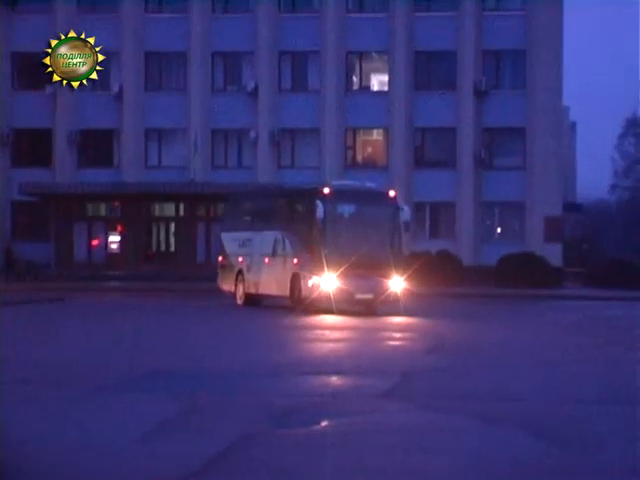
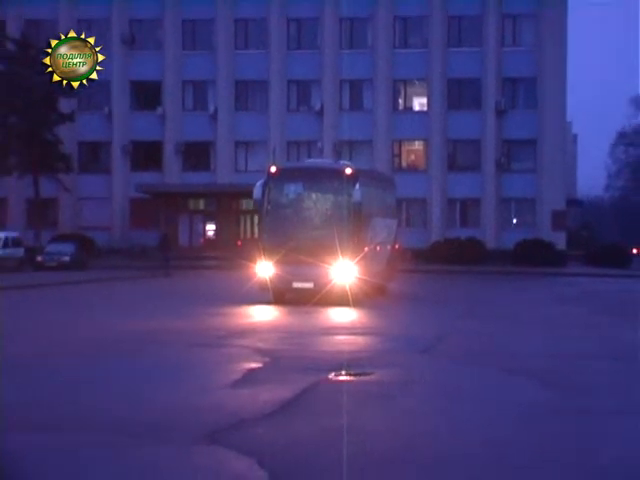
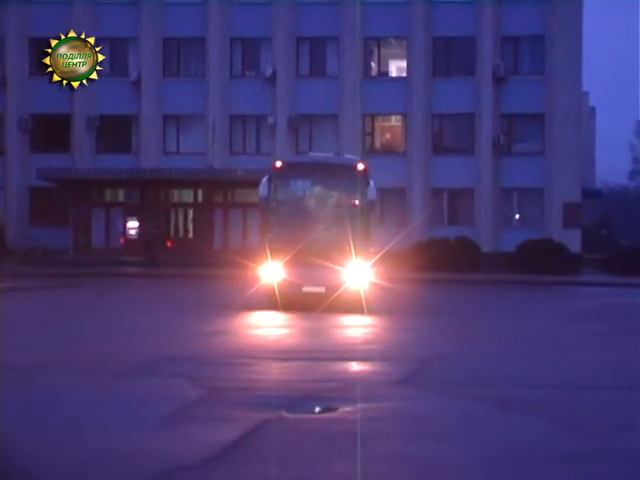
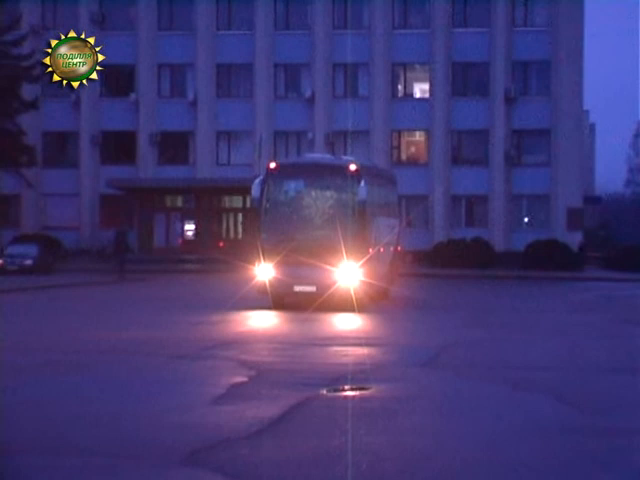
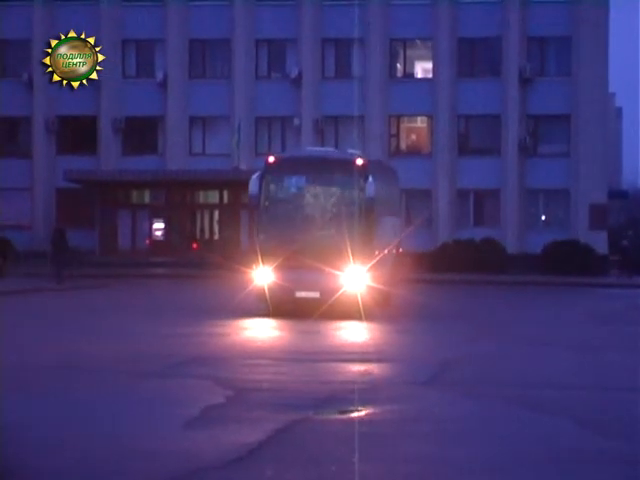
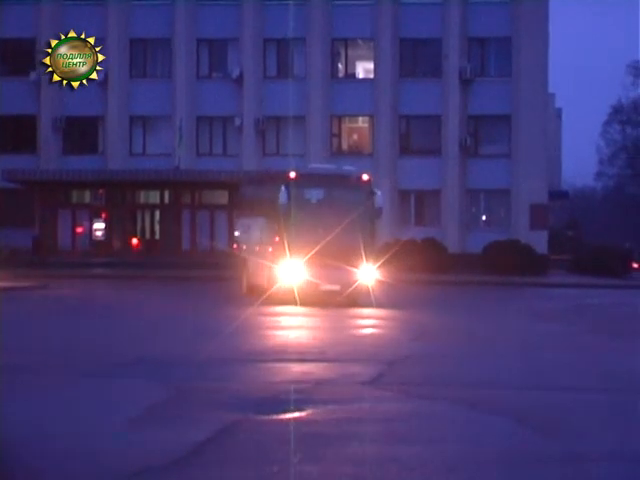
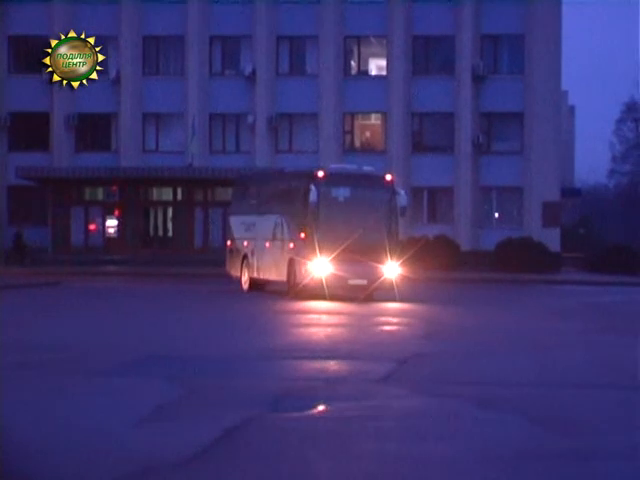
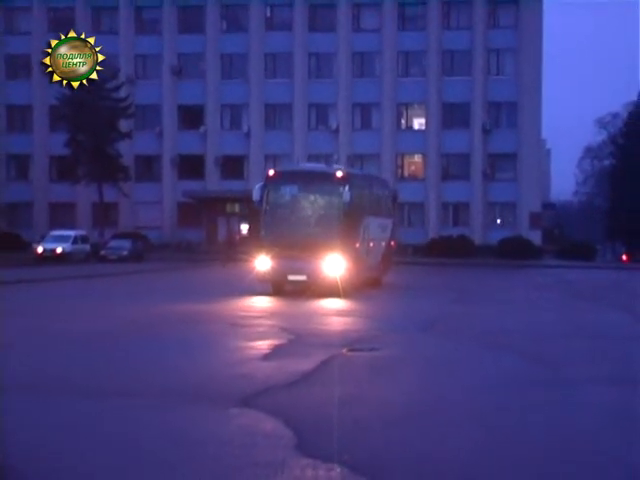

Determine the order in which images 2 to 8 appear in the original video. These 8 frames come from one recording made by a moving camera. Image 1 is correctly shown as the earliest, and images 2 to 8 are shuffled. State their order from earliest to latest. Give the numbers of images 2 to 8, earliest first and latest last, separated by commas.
7, 6, 3, 5, 4, 2, 8
